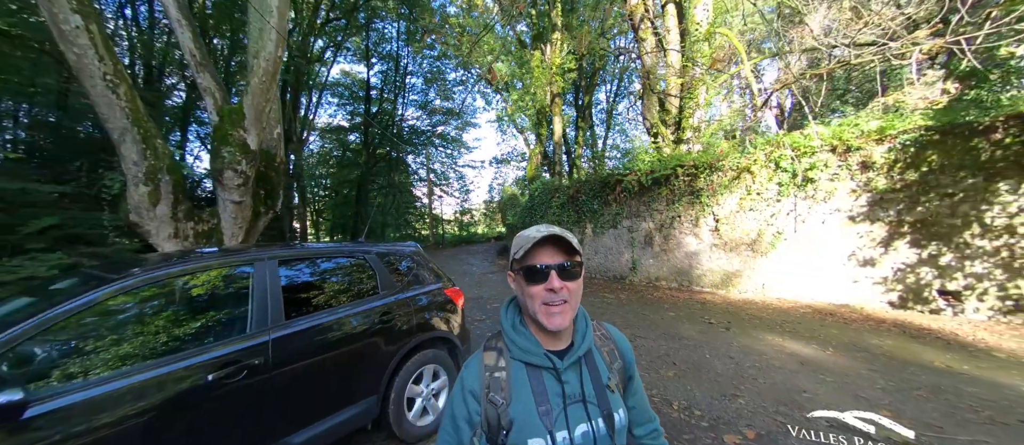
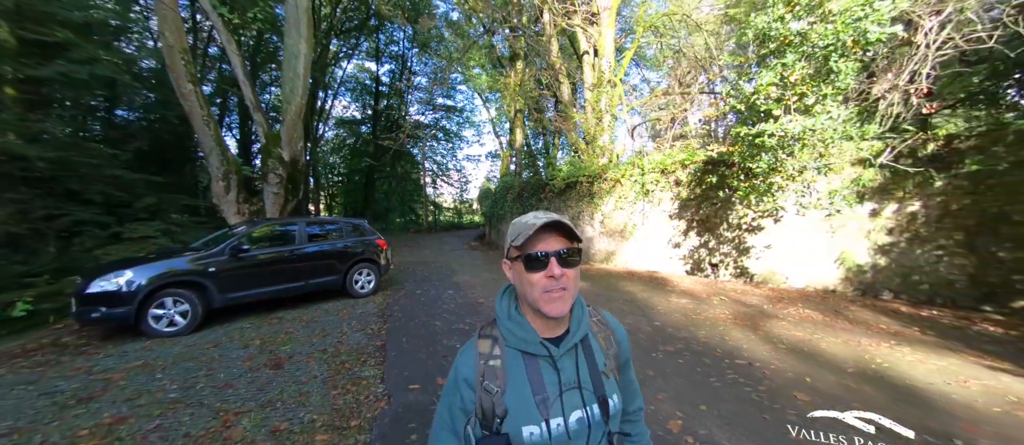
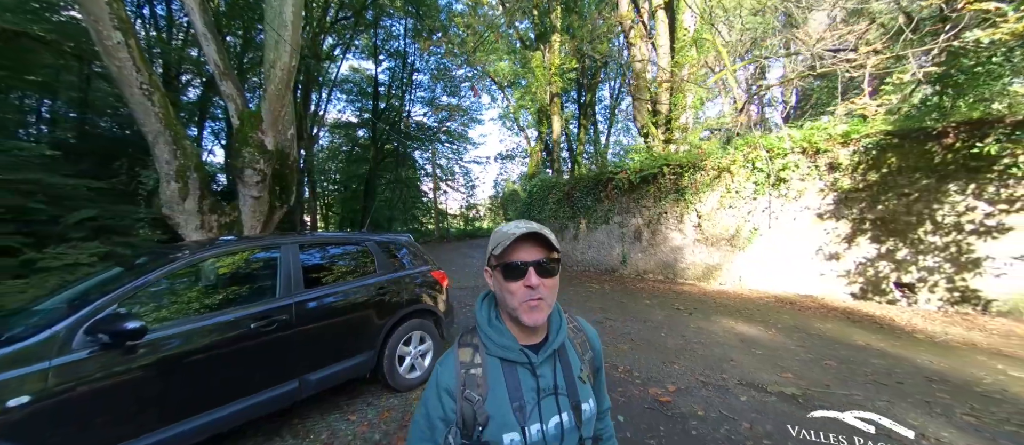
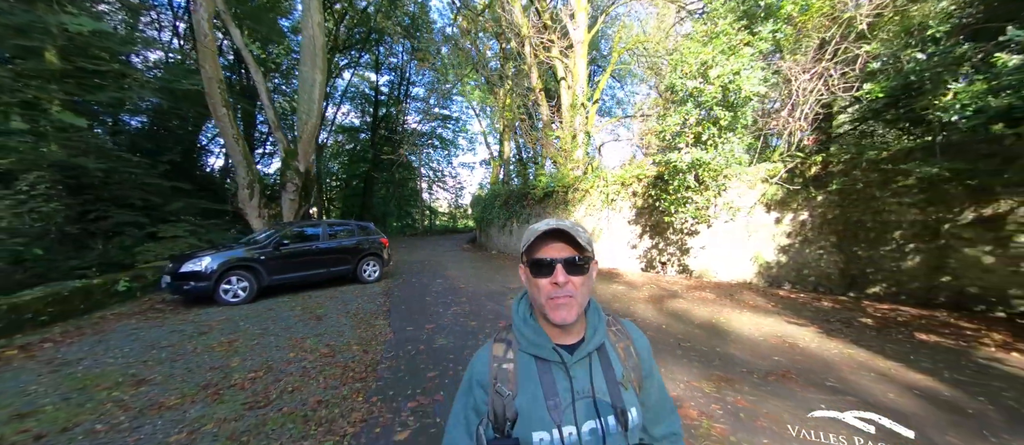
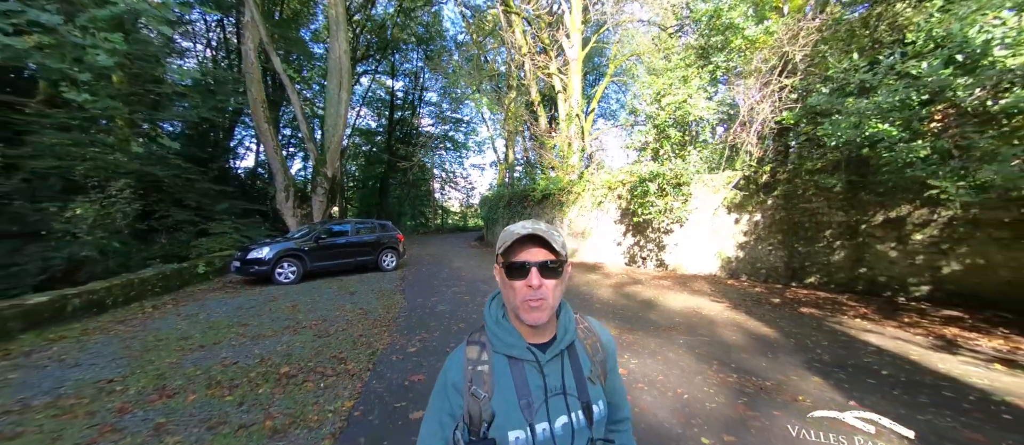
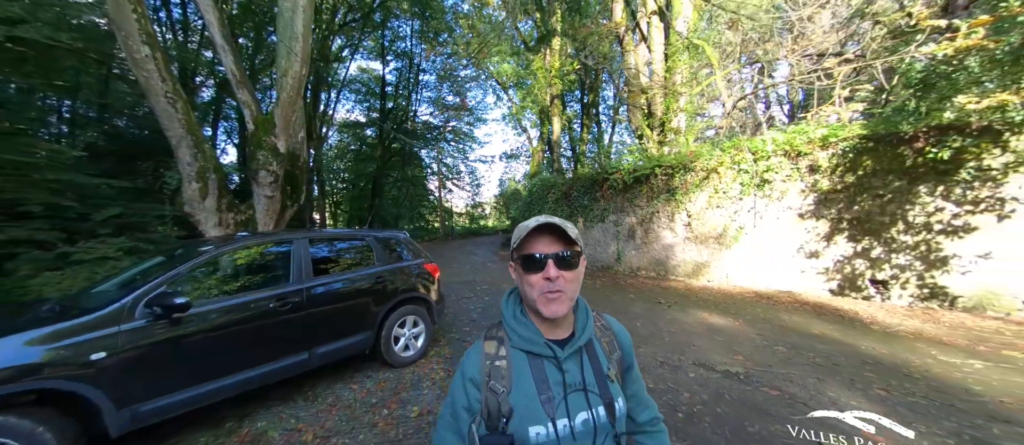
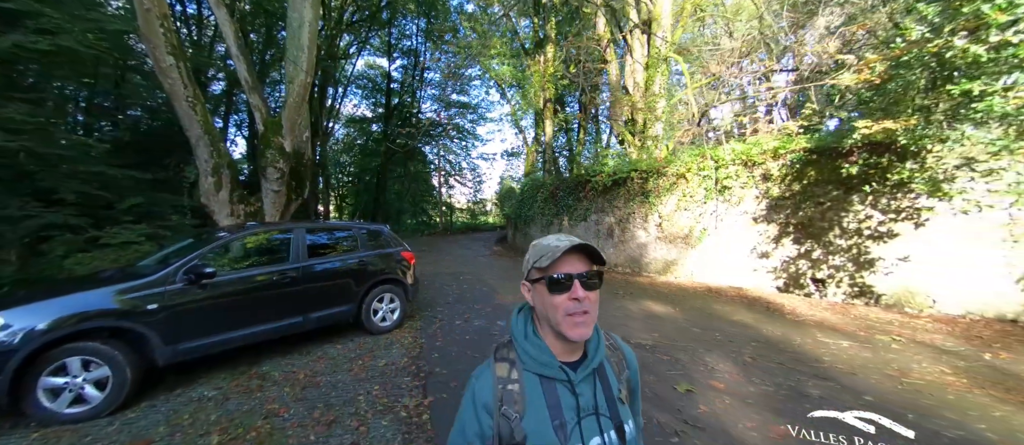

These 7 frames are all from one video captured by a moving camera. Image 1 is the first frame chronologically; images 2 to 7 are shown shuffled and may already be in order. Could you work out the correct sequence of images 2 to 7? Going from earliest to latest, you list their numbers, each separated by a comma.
3, 6, 7, 2, 4, 5
